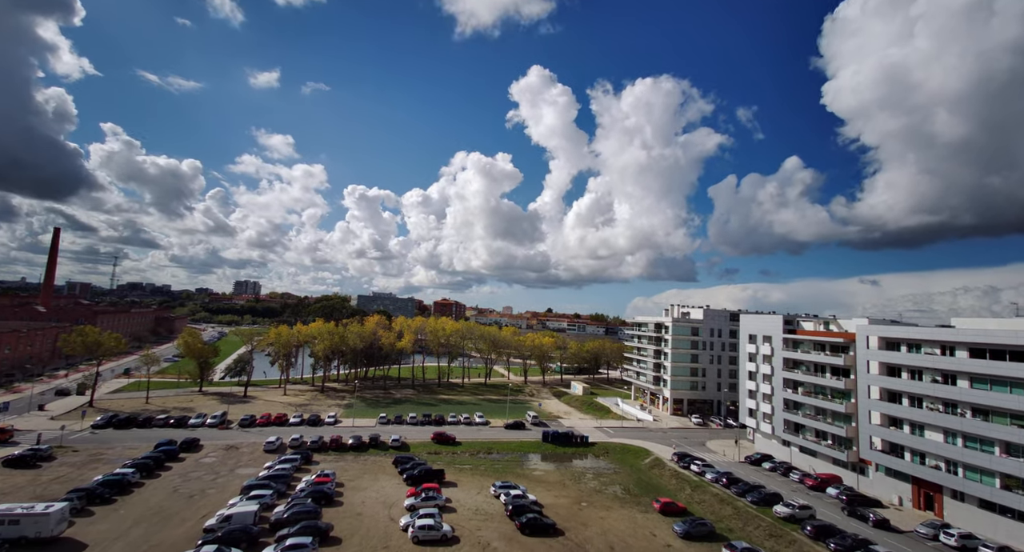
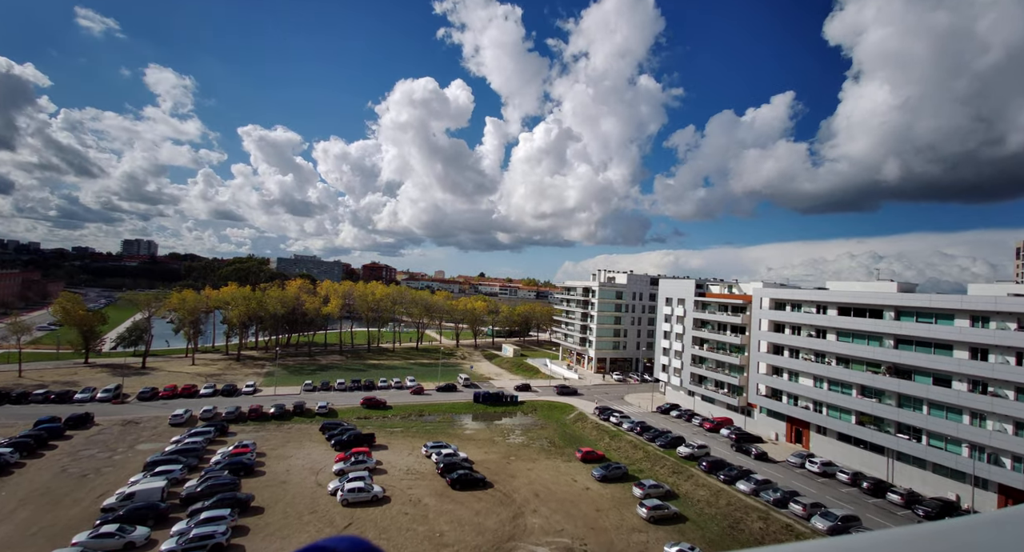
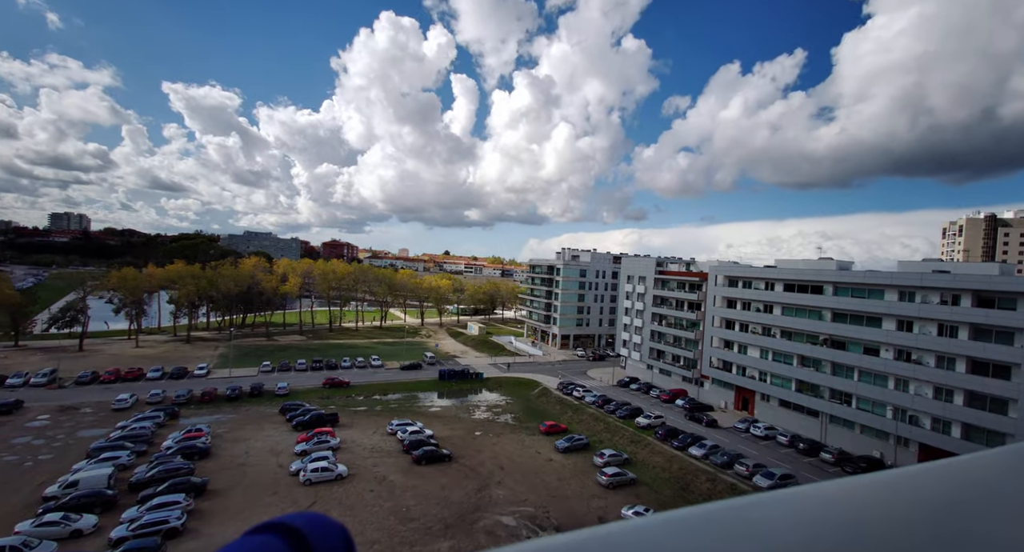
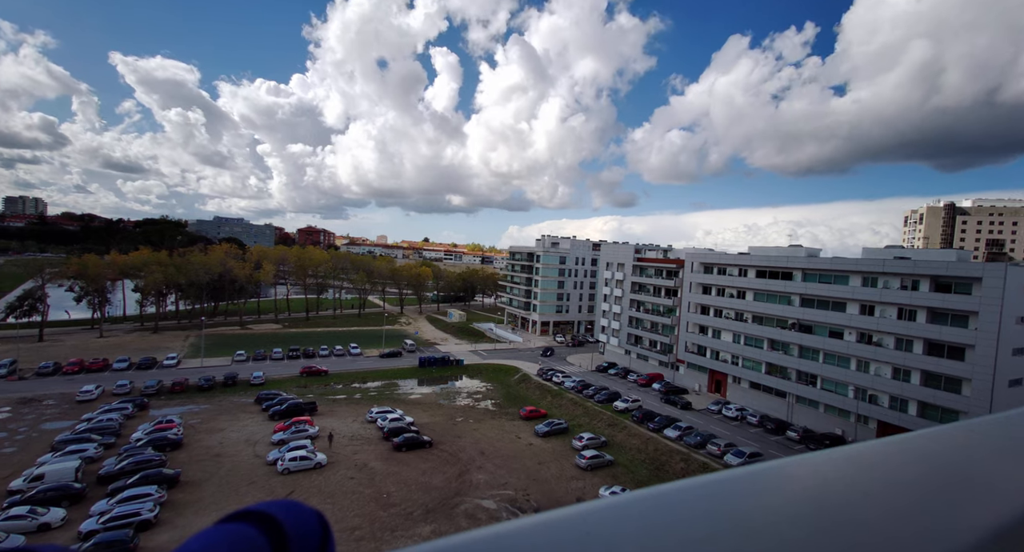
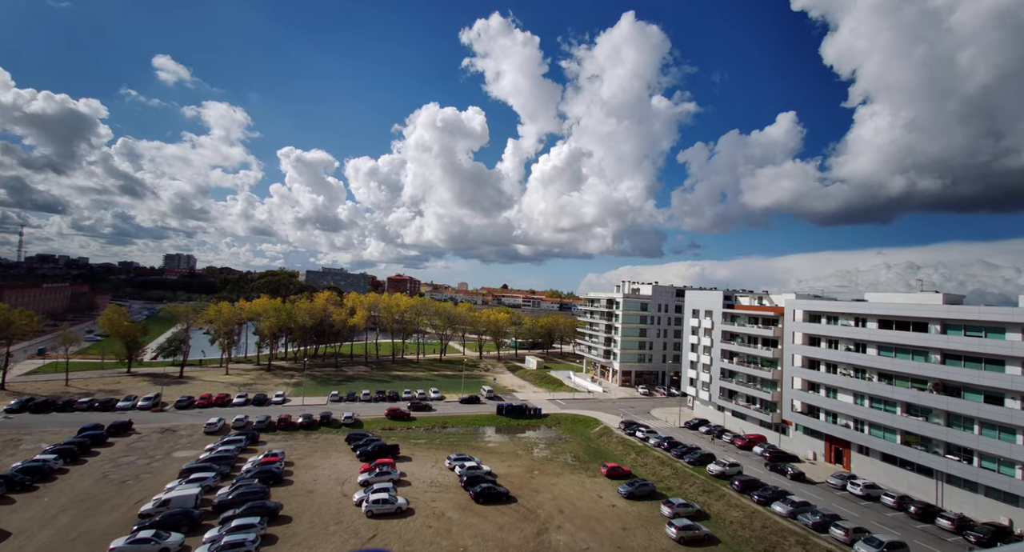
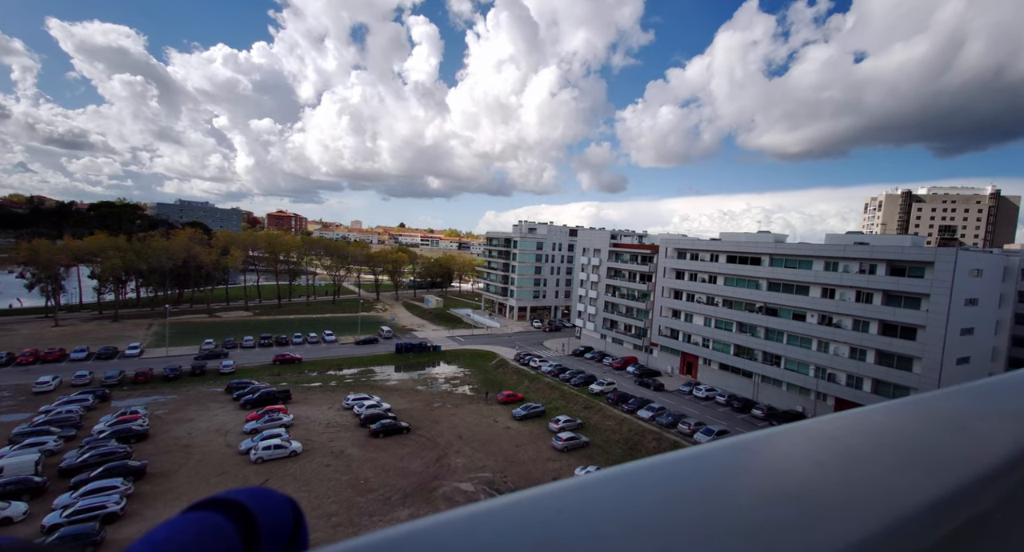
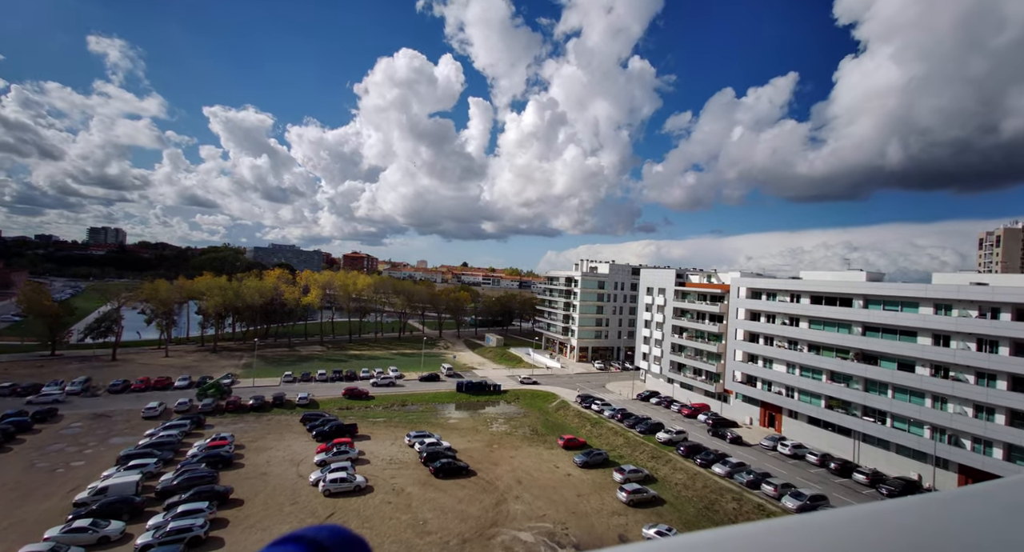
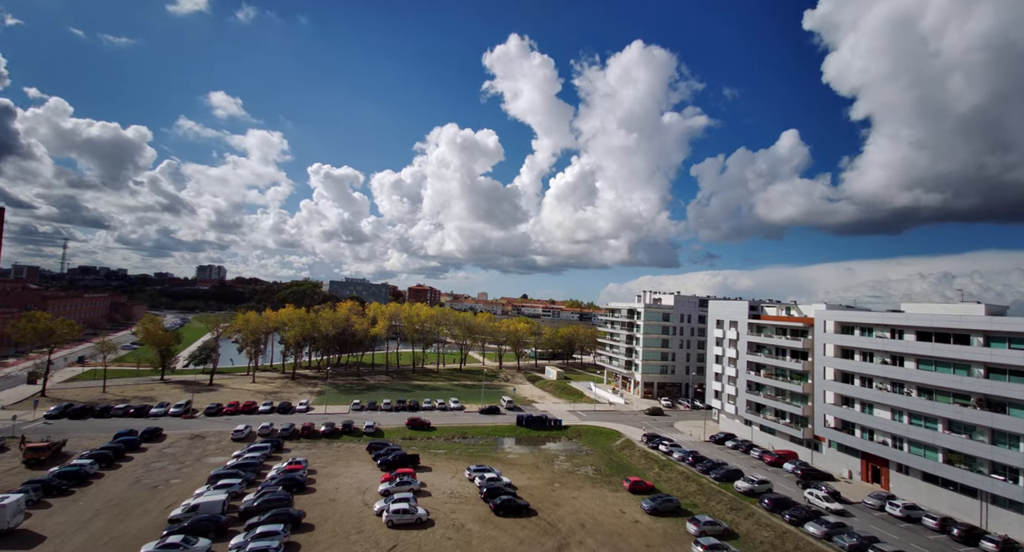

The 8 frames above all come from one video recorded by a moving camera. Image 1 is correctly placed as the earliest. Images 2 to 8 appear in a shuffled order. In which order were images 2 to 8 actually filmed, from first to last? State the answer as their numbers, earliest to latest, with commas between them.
8, 5, 2, 7, 3, 4, 6
